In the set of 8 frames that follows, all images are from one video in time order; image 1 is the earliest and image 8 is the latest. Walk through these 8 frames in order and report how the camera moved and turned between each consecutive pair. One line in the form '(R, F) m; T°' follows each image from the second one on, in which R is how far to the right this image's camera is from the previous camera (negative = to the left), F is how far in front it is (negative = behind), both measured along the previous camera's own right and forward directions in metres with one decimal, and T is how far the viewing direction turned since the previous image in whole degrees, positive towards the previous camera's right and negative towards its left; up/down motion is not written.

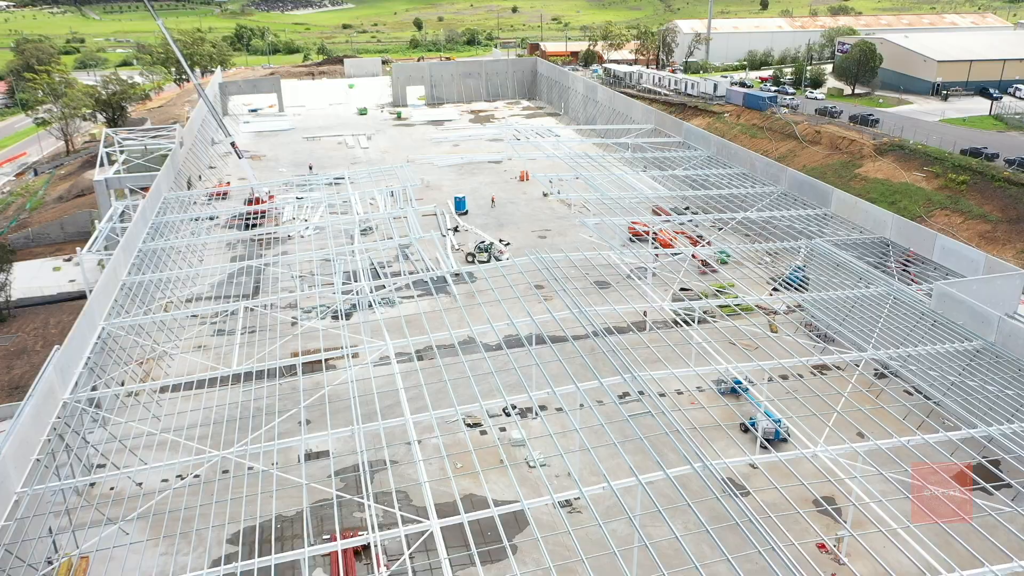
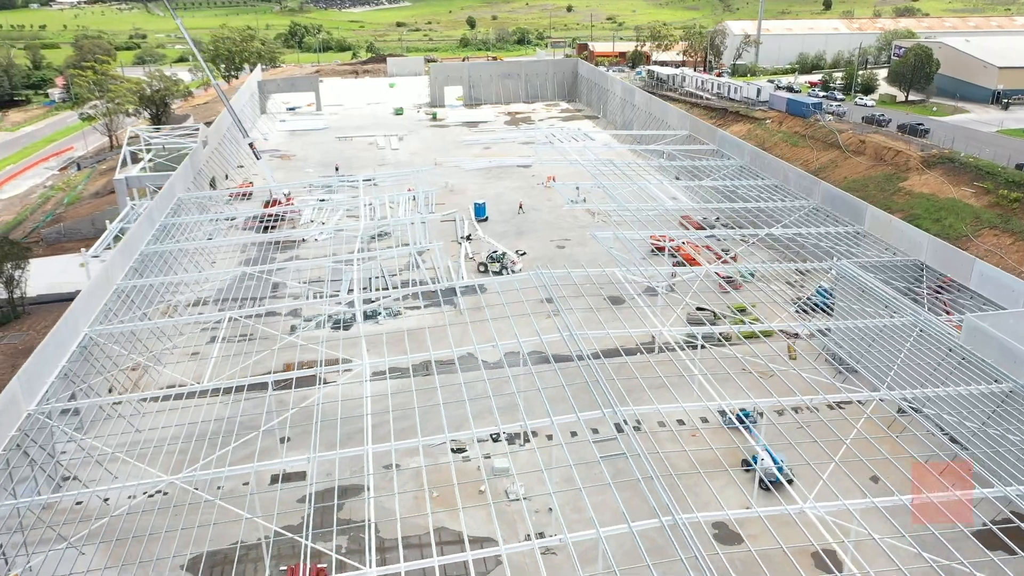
(+1.0, +0.8) m; -4°
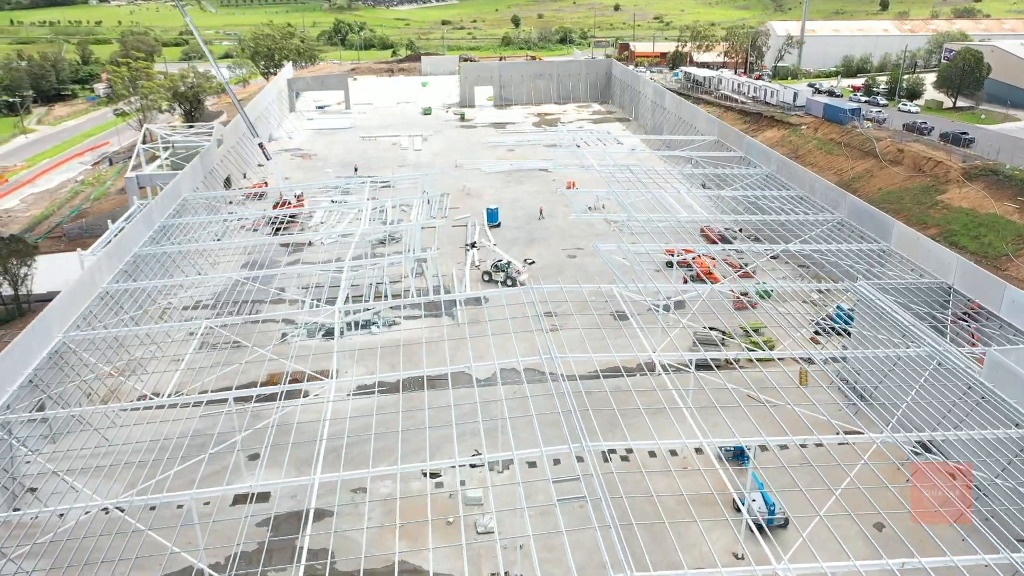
(+0.9, +0.8) m; -3°
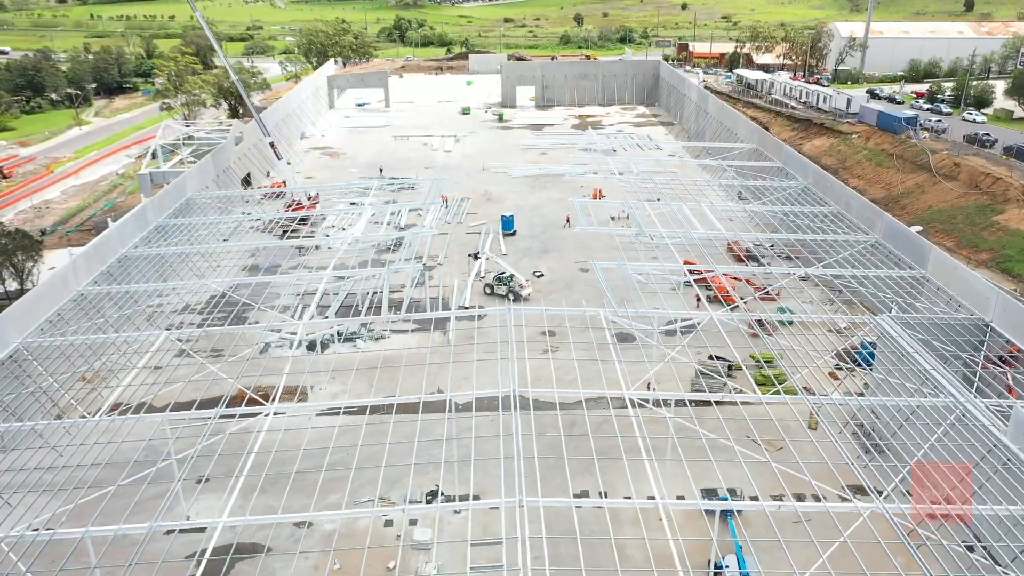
(+1.3, +1.1) m; -5°
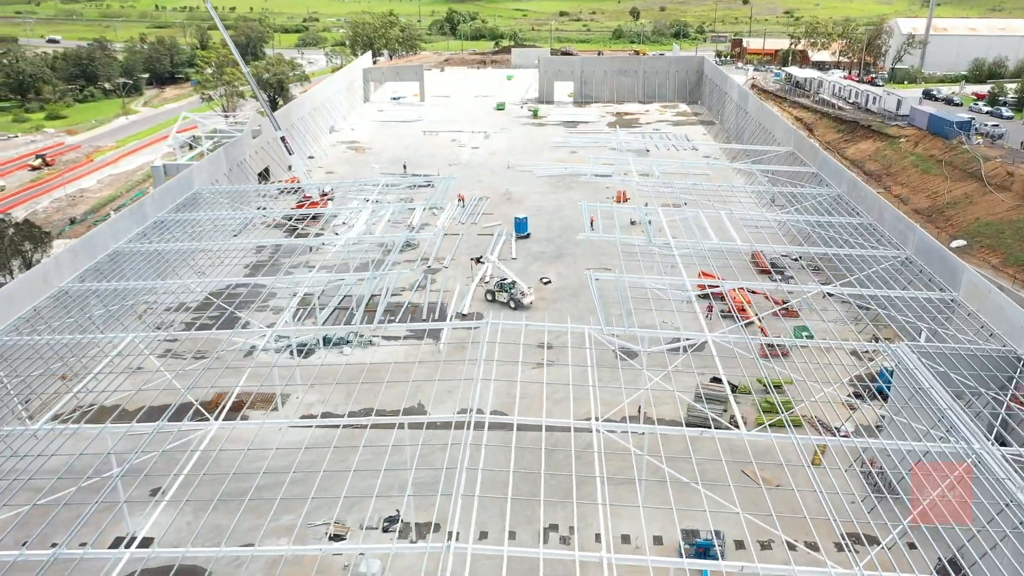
(+1.1, +0.9) m; -4°
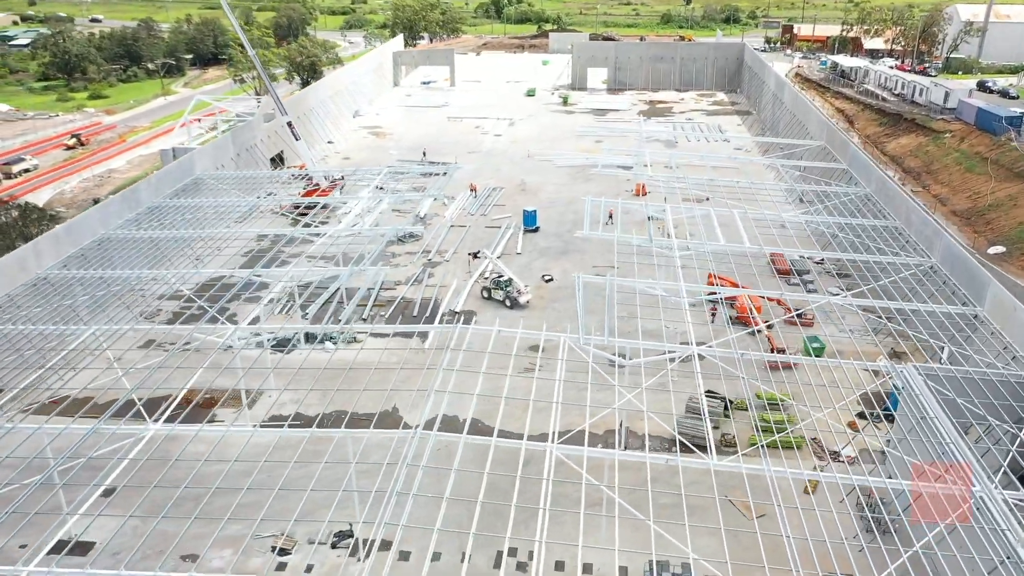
(+1.0, +0.8) m; -4°
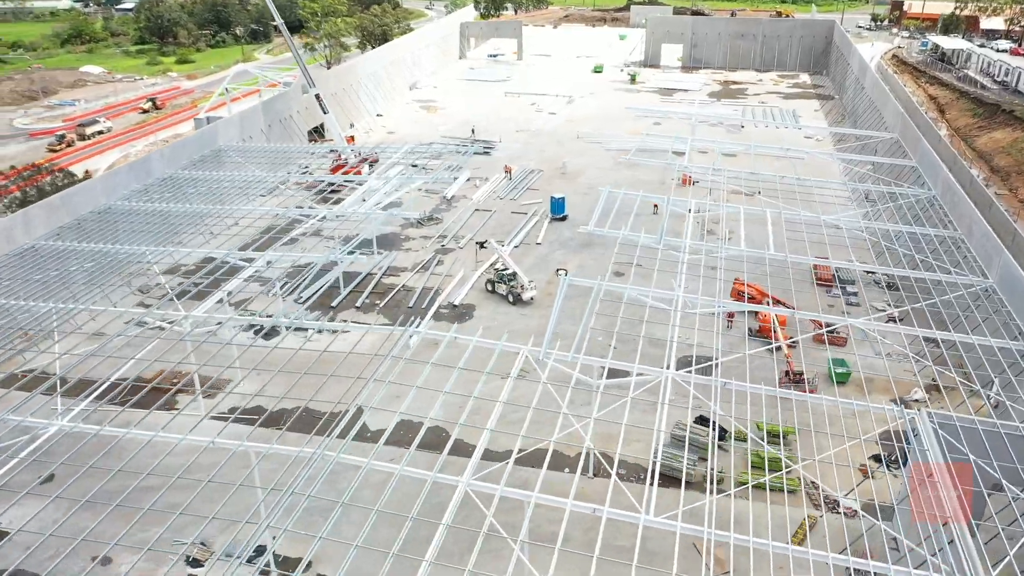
(+1.6, +1.2) m; -7°
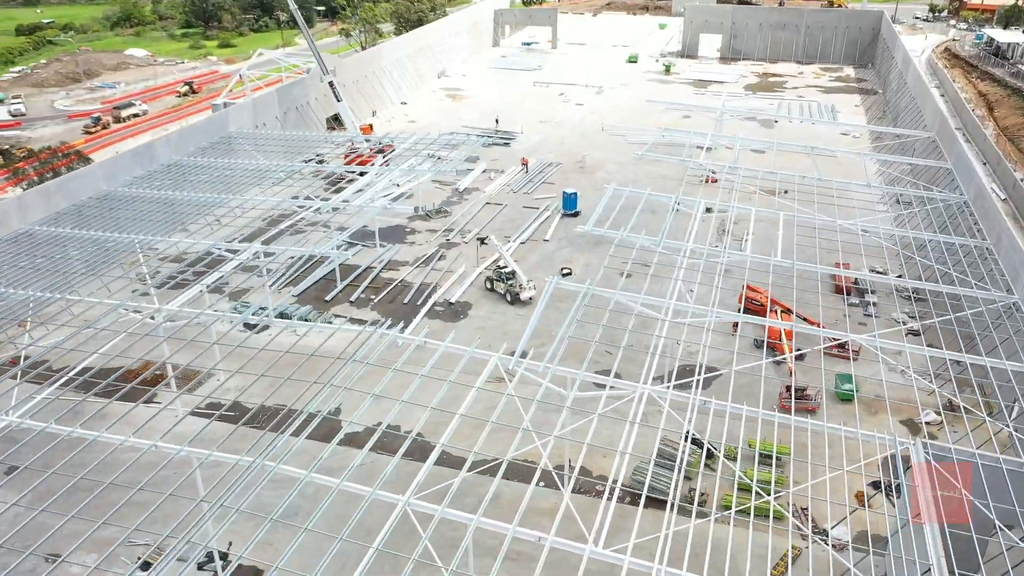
(+0.8, +0.5) m; -3°
